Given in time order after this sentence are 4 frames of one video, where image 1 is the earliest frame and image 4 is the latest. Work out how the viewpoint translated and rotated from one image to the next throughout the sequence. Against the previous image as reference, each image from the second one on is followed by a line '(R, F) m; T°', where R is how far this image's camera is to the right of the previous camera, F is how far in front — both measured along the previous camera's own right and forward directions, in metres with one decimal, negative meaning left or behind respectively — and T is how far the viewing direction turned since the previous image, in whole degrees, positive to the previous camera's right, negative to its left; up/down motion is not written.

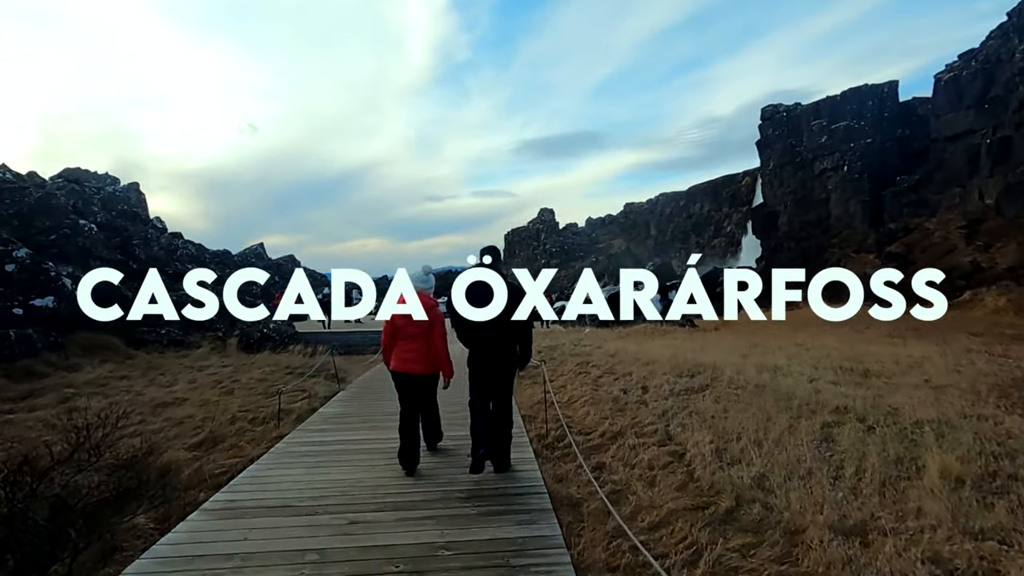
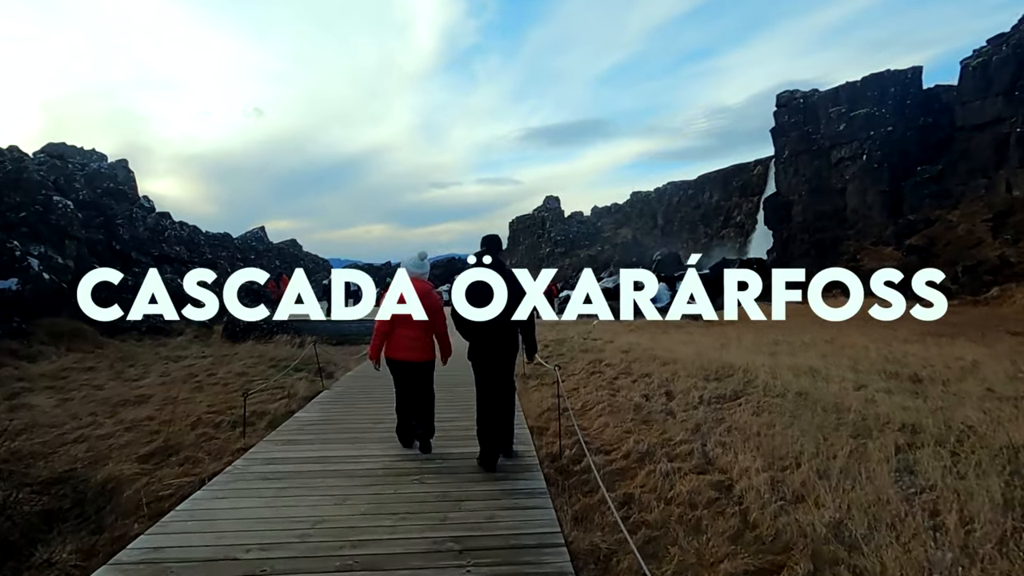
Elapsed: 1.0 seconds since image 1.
(-0.1, +1.4) m; 0°
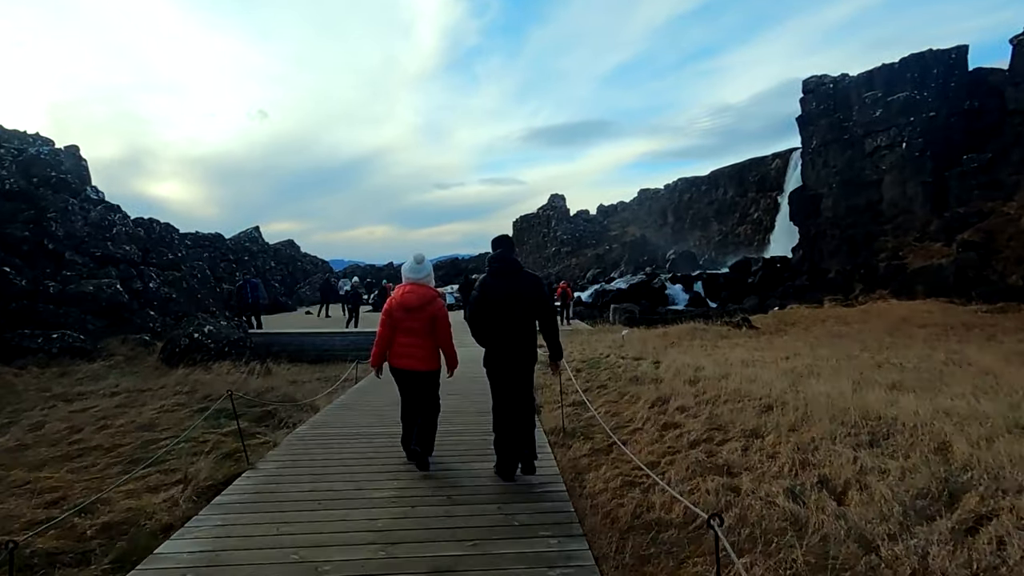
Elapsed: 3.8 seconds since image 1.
(-0.4, +3.9) m; 0°
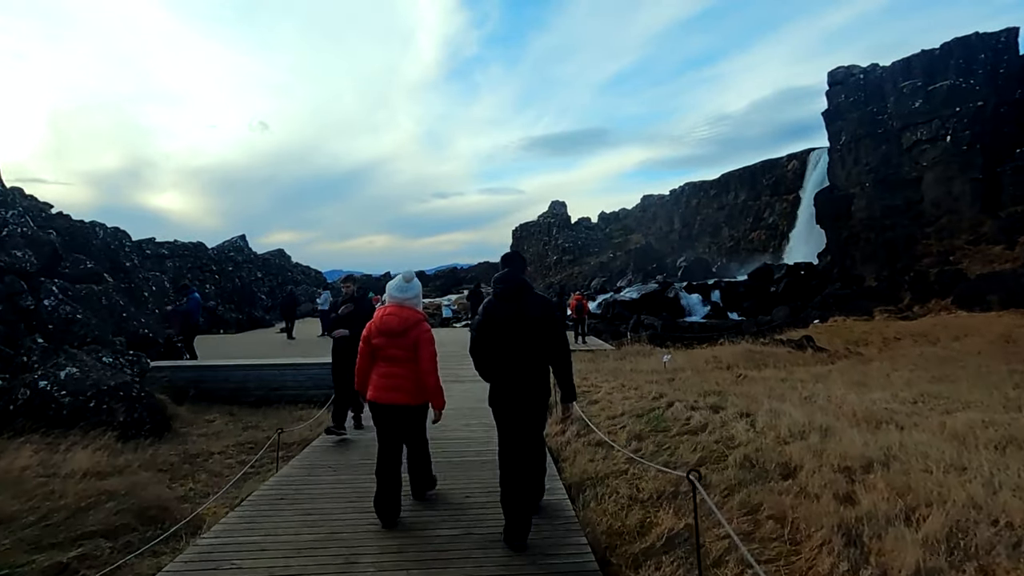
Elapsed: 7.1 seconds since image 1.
(-0.3, +4.7) m; 0°
